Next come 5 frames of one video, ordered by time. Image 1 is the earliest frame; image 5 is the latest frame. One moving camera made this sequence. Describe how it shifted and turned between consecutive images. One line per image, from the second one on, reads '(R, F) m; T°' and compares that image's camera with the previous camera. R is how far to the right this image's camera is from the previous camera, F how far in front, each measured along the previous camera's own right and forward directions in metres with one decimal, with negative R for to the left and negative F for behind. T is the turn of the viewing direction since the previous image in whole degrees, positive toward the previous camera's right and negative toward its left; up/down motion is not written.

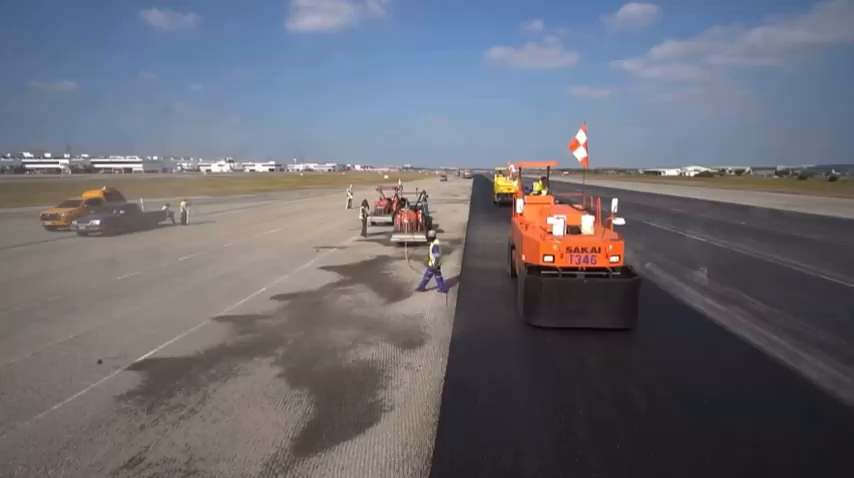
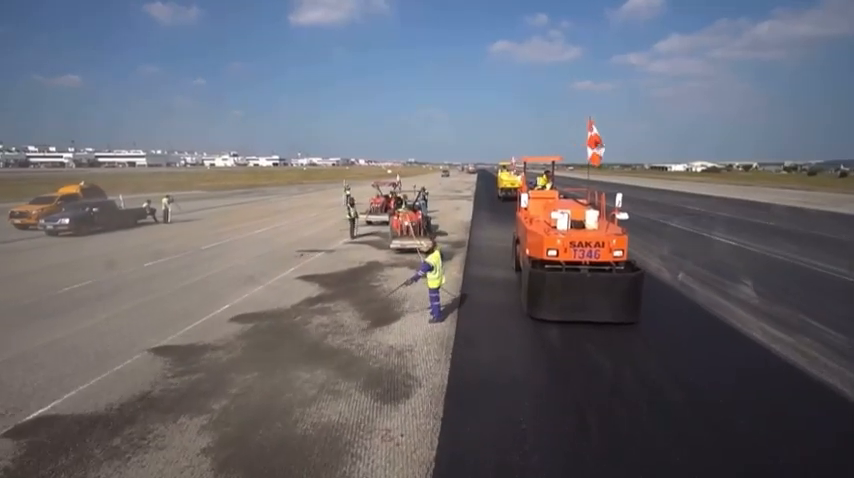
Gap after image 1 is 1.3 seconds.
(+0.2, +2.0) m; 0°
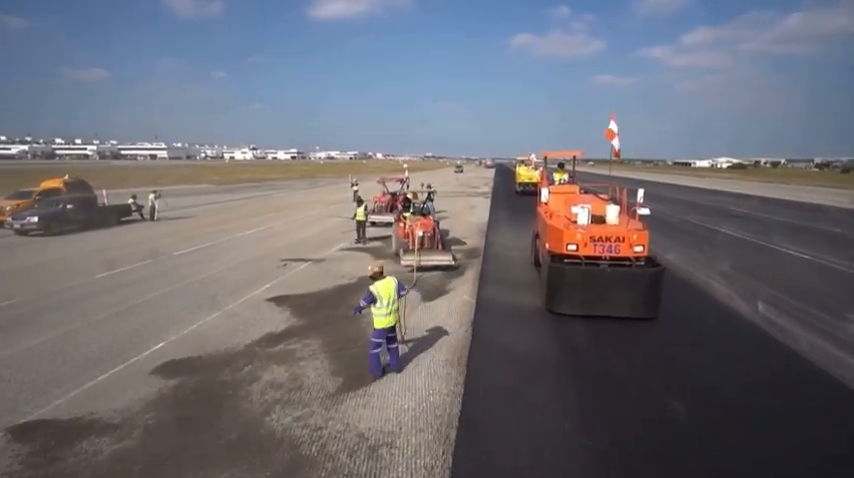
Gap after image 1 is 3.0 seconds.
(+0.2, +2.6) m; -2°
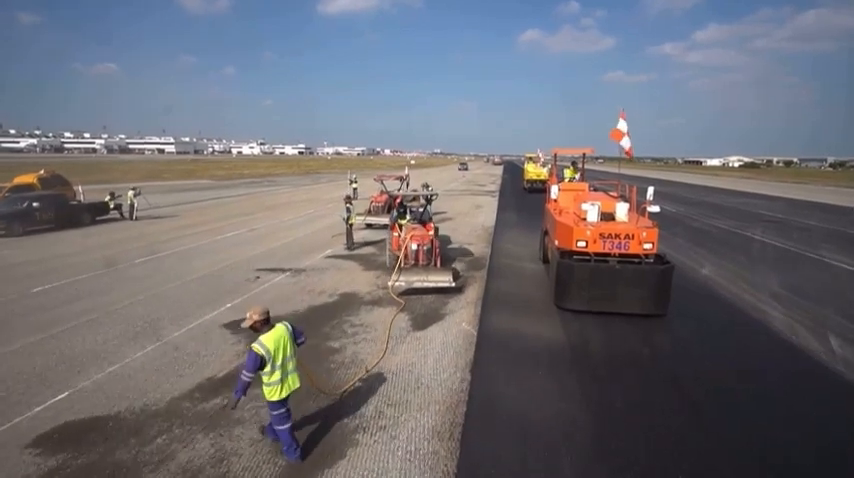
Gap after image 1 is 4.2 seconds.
(+0.2, +1.8) m; -1°
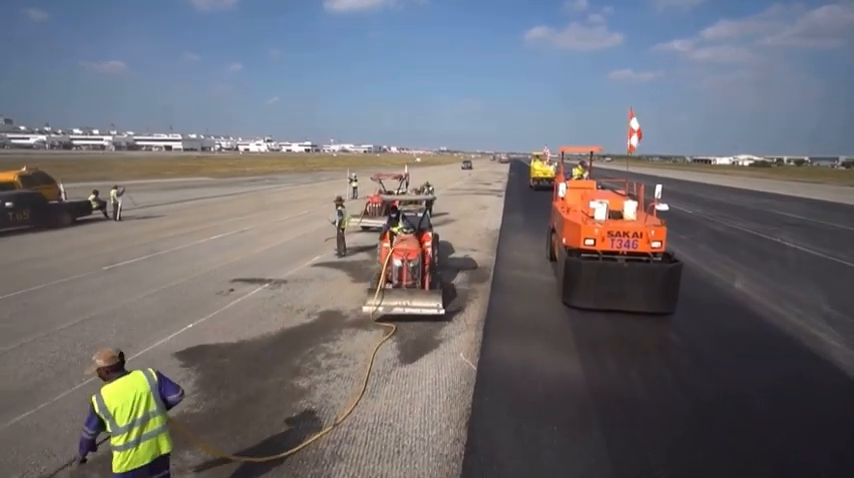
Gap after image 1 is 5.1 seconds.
(+0.2, +1.3) m; -1°
